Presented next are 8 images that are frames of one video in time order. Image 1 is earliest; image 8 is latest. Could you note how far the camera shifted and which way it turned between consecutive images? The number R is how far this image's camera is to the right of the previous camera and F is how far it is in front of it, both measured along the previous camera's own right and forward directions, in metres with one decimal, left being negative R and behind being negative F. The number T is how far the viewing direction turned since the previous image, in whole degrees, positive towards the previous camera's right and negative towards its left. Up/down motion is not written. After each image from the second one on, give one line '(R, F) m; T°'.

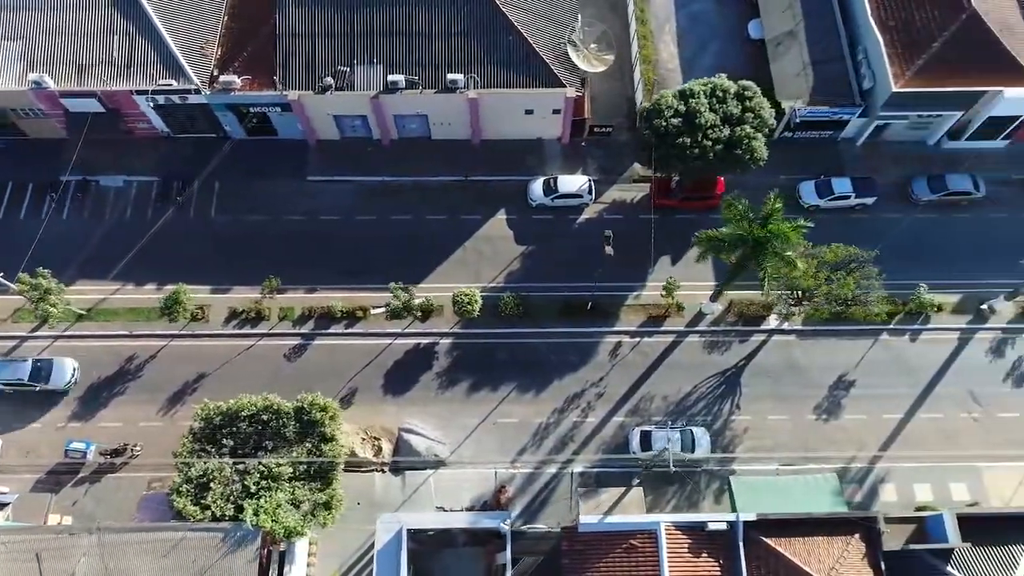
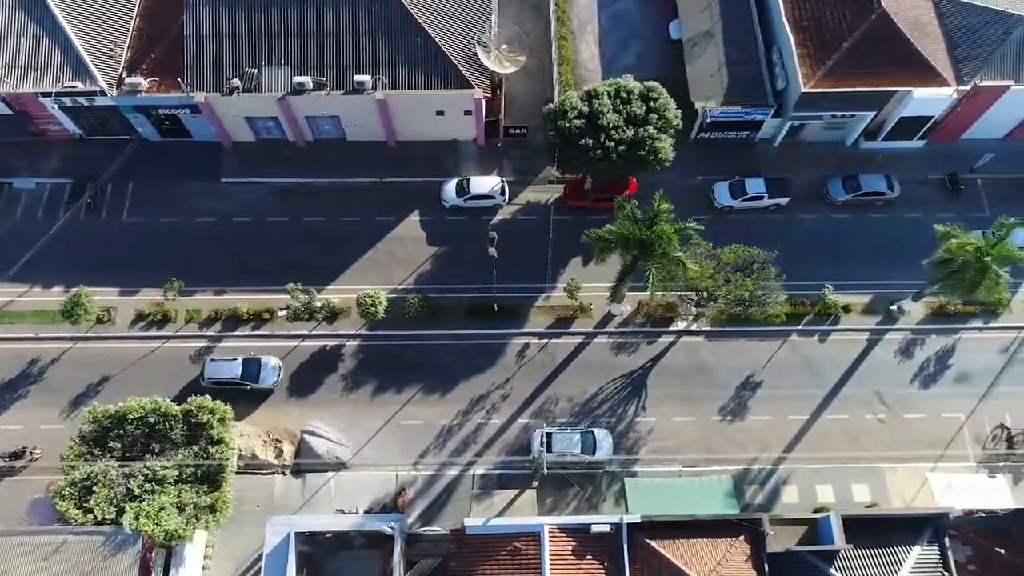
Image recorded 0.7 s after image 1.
(+5.0, +0.1) m; 0°
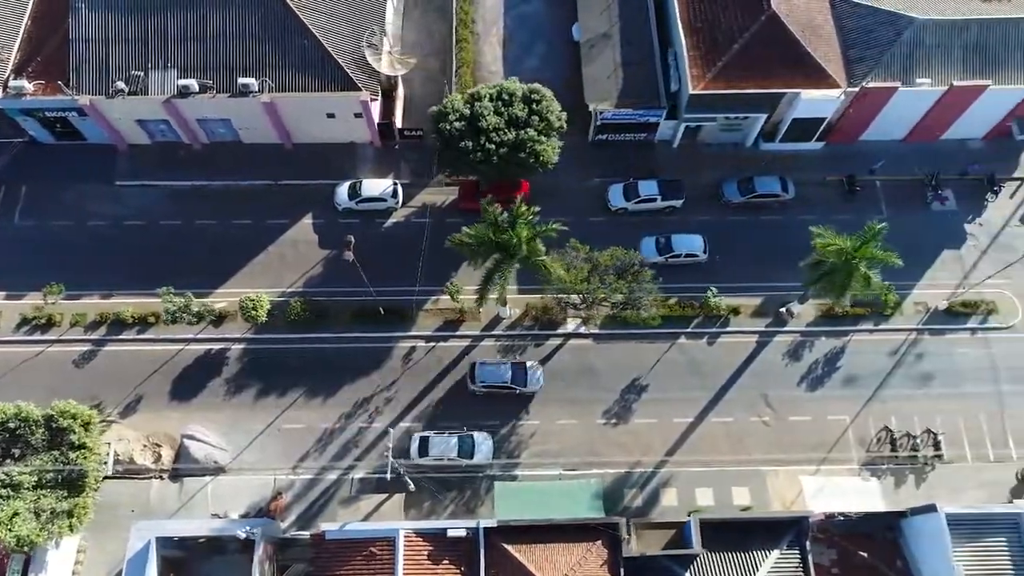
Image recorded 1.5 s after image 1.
(+6.2, +0.1) m; 0°
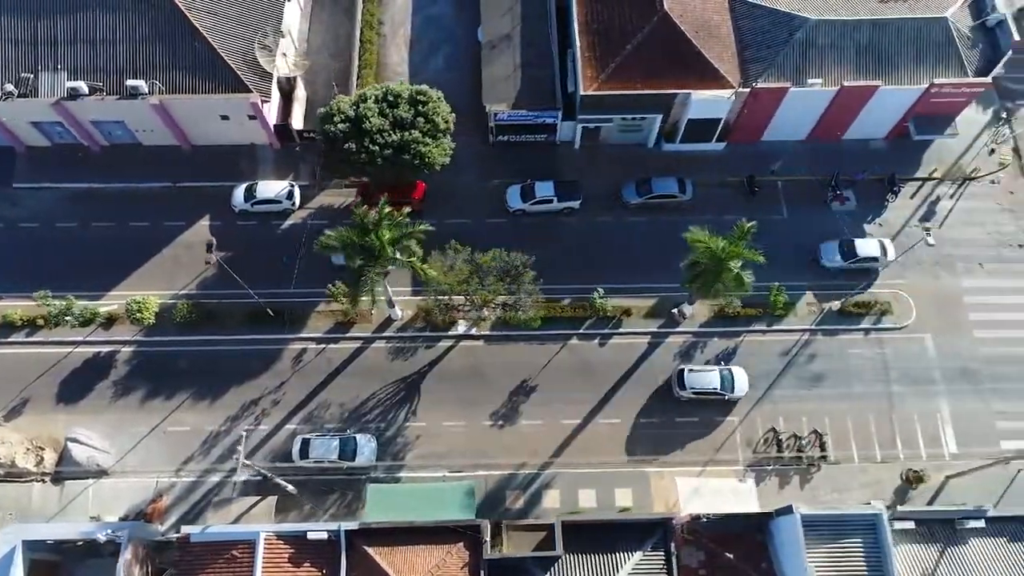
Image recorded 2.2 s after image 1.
(+6.0, +0.1) m; 0°
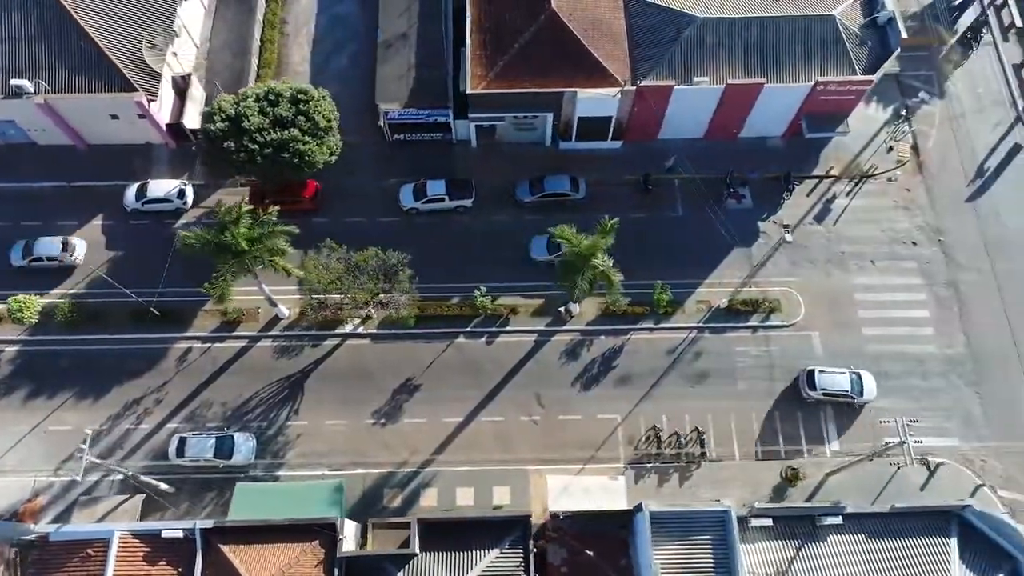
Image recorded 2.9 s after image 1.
(+6.3, 0.0) m; 0°
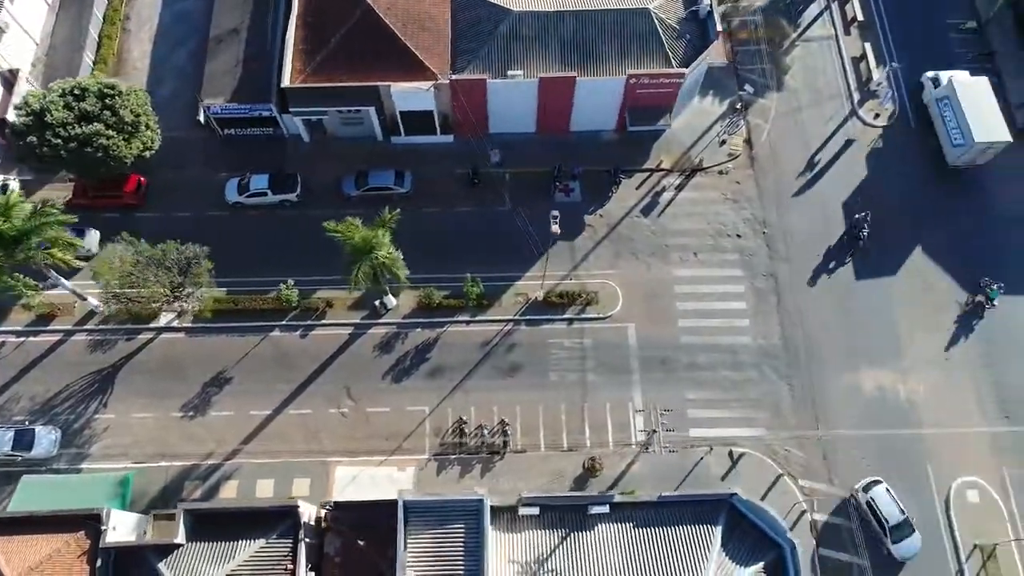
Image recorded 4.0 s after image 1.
(+10.3, -0.2) m; 0°
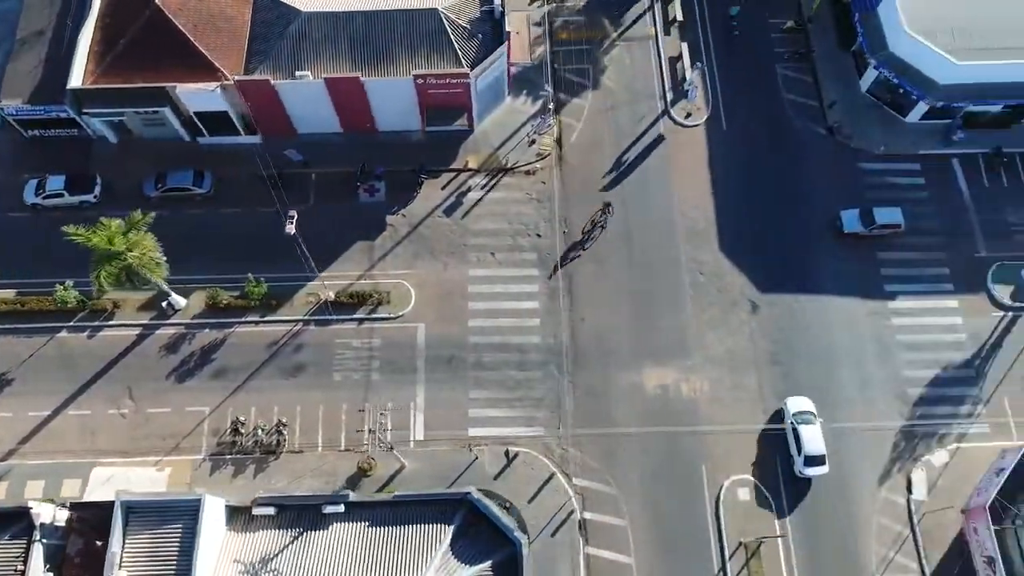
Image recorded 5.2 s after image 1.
(+11.8, -0.1) m; 0°
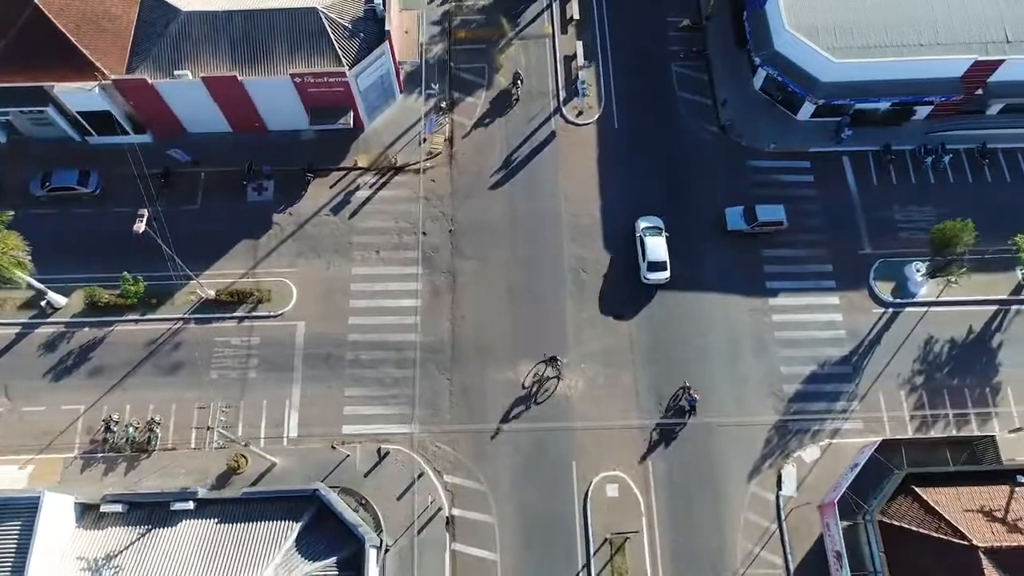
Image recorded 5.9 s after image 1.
(+6.8, -0.2) m; 0°
